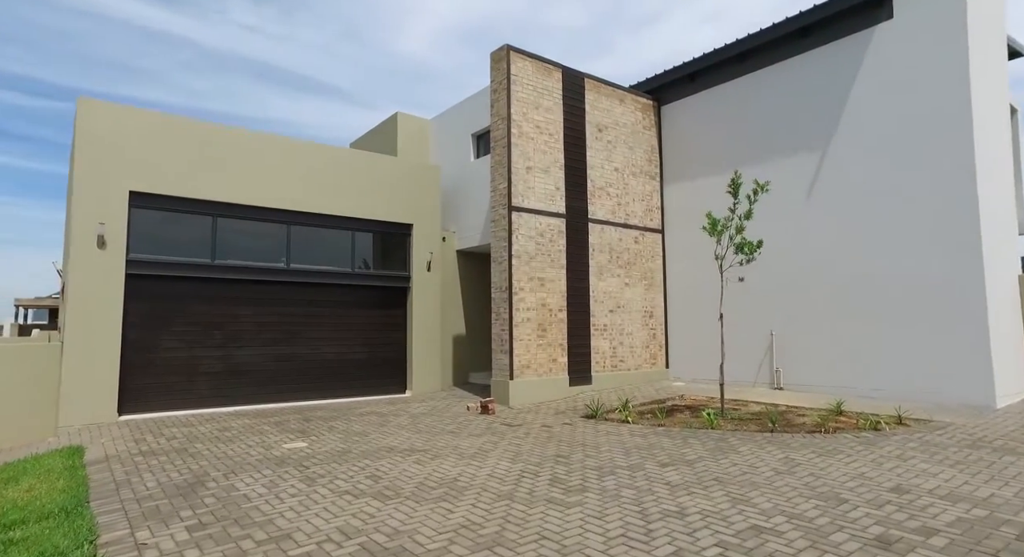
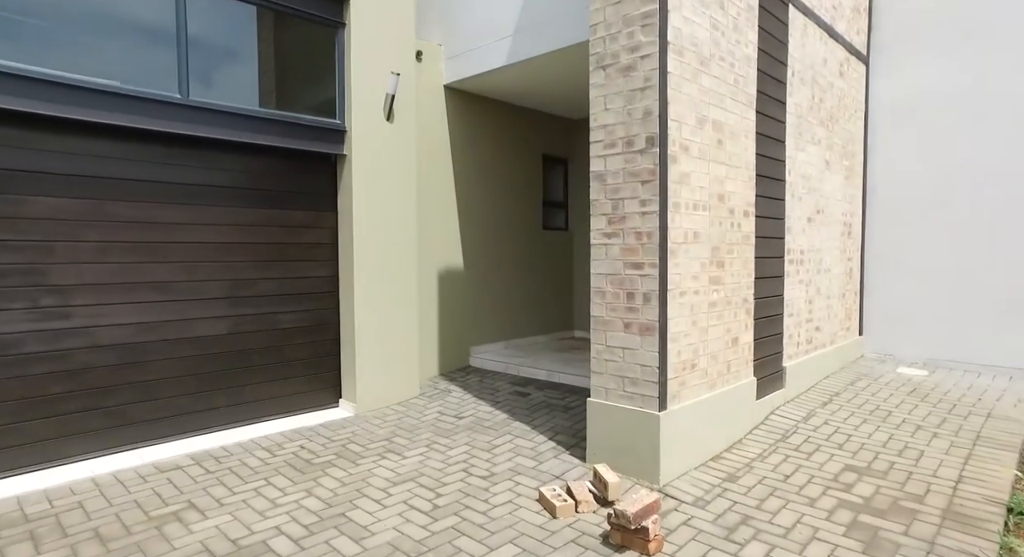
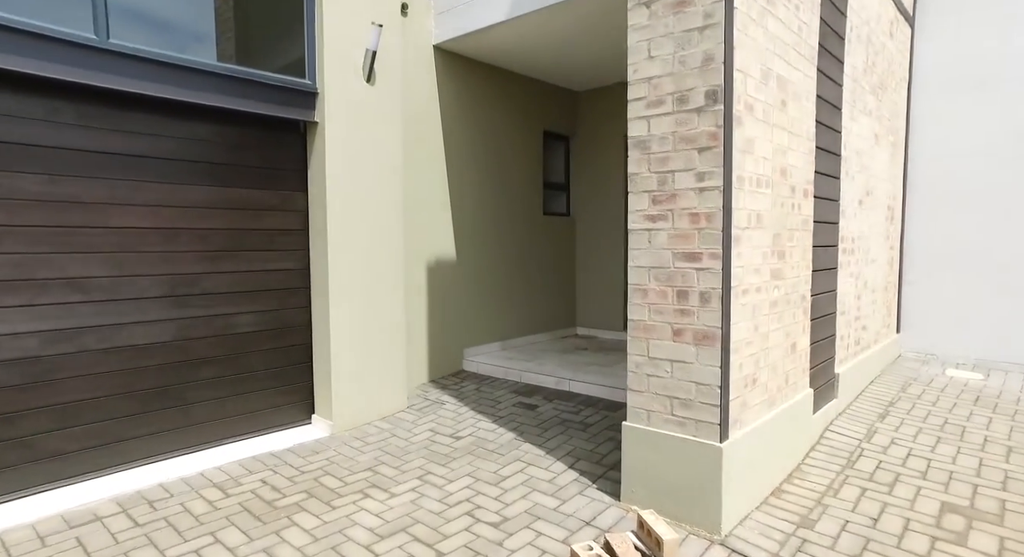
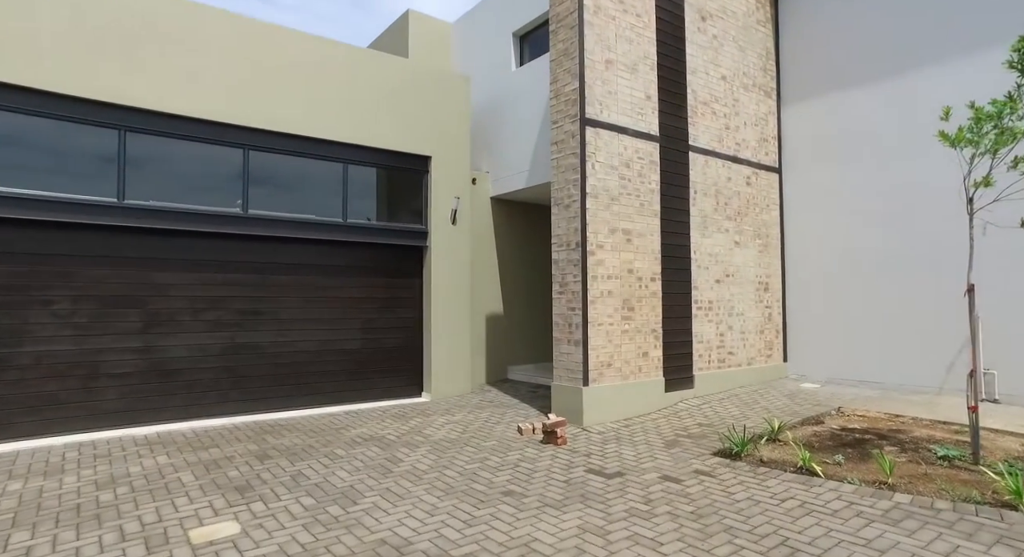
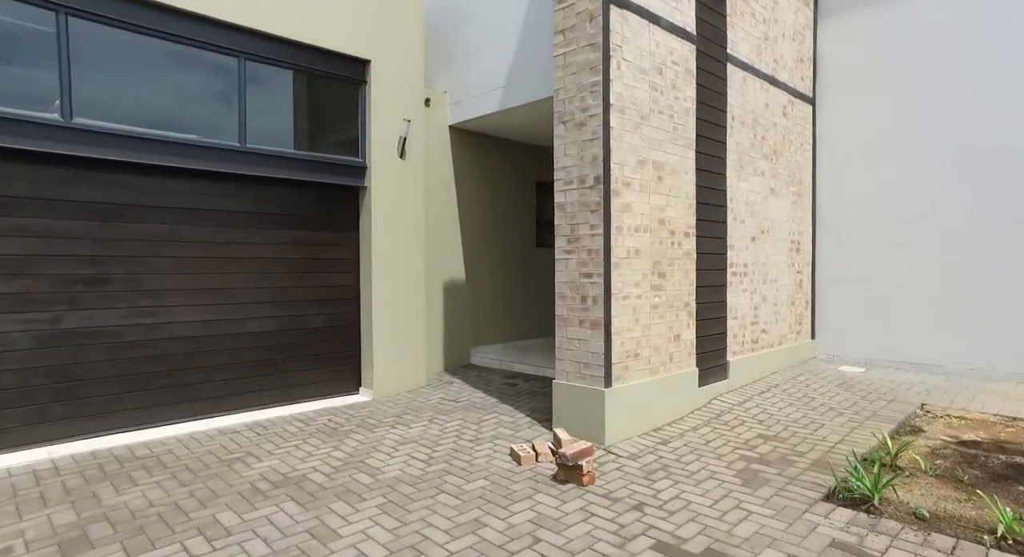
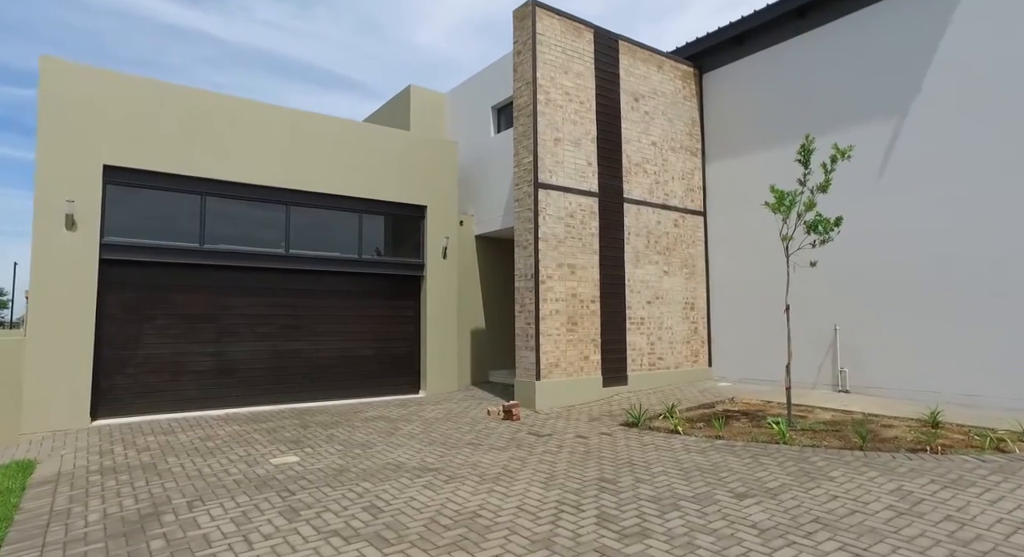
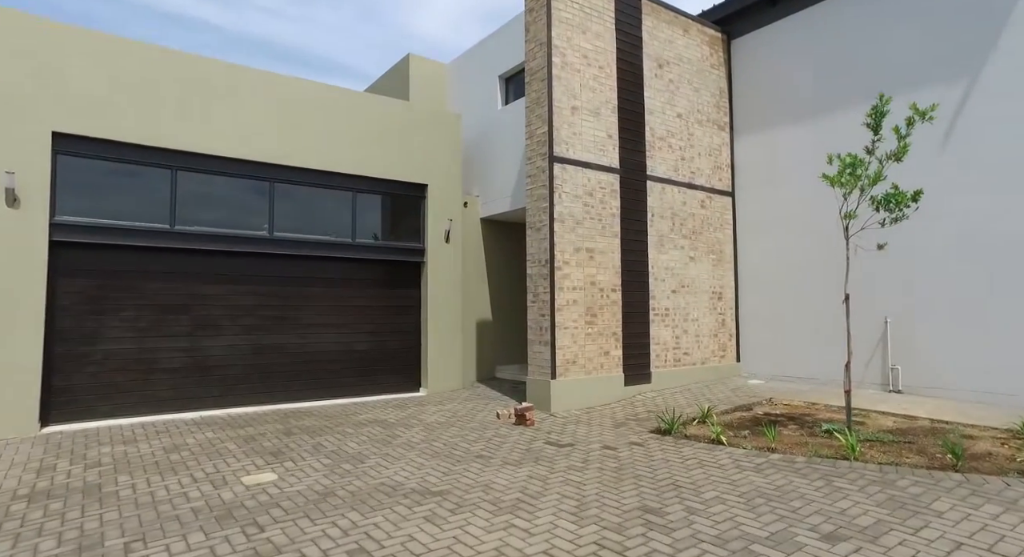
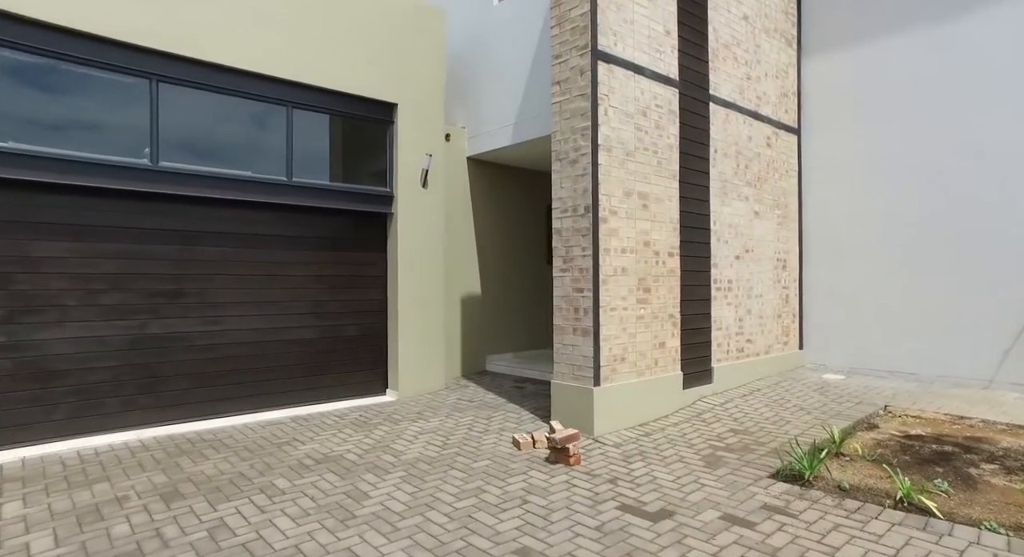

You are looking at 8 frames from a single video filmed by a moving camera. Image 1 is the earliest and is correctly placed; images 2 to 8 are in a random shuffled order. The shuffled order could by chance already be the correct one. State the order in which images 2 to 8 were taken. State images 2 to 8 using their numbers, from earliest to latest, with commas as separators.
6, 7, 4, 8, 5, 2, 3
